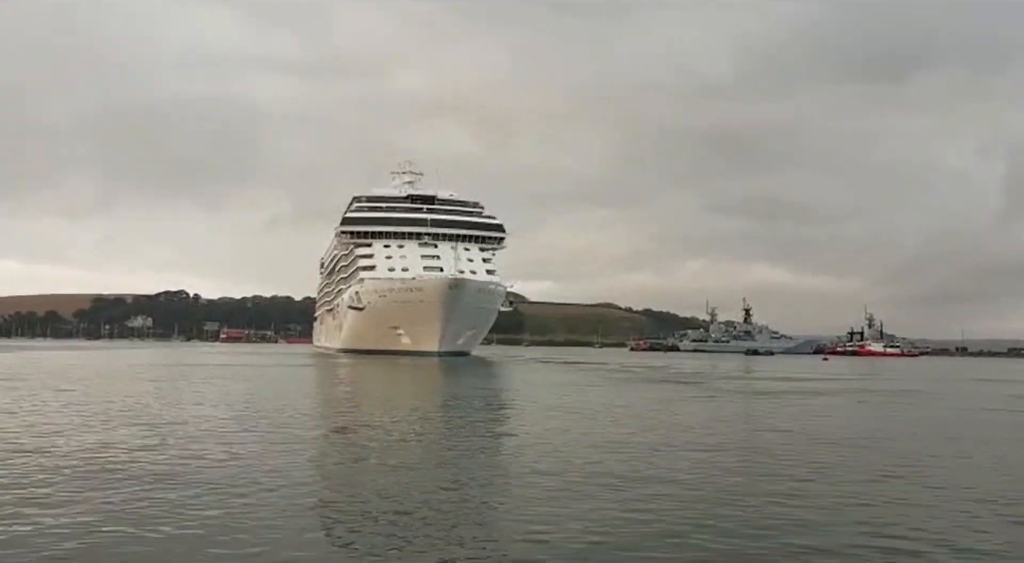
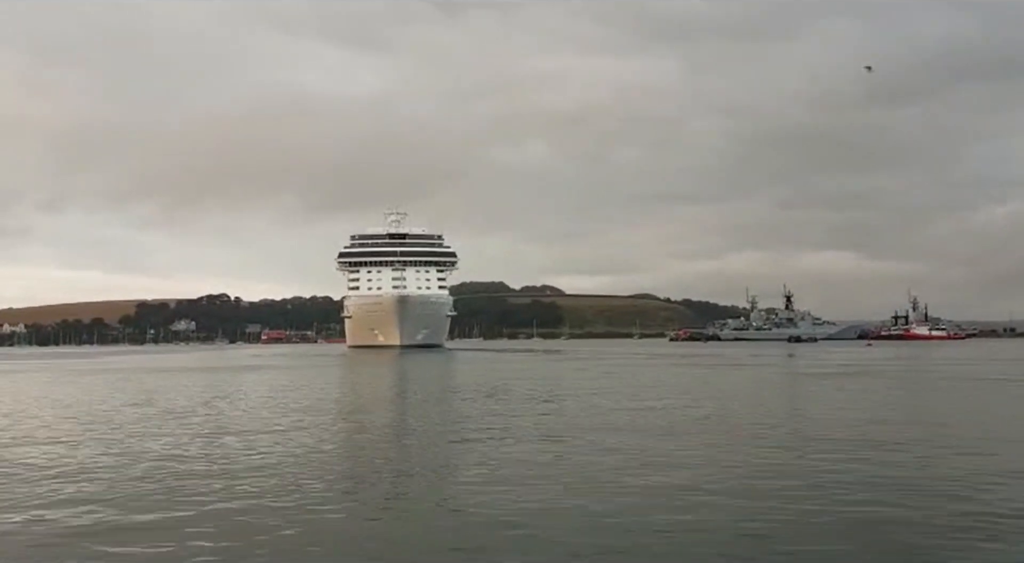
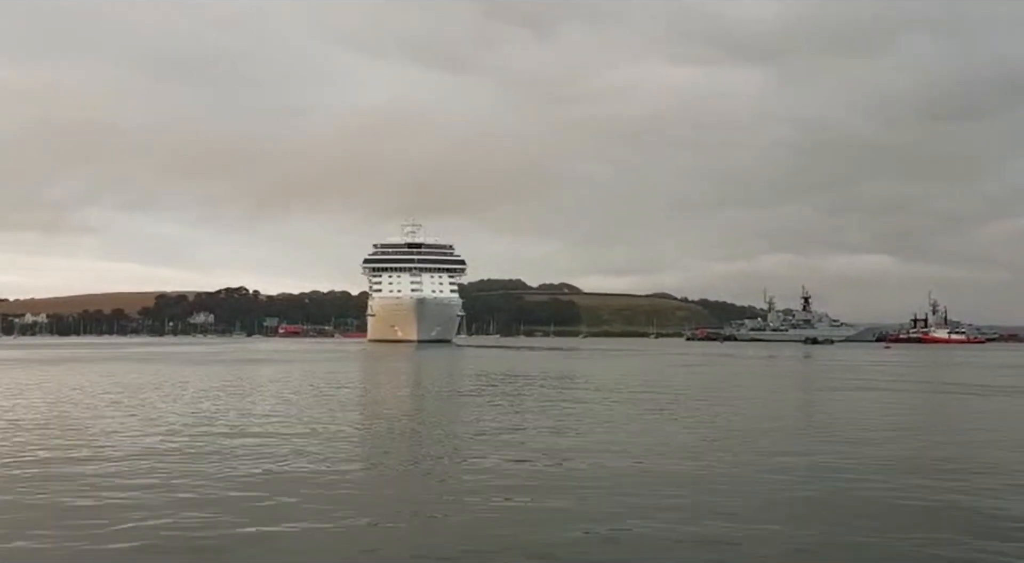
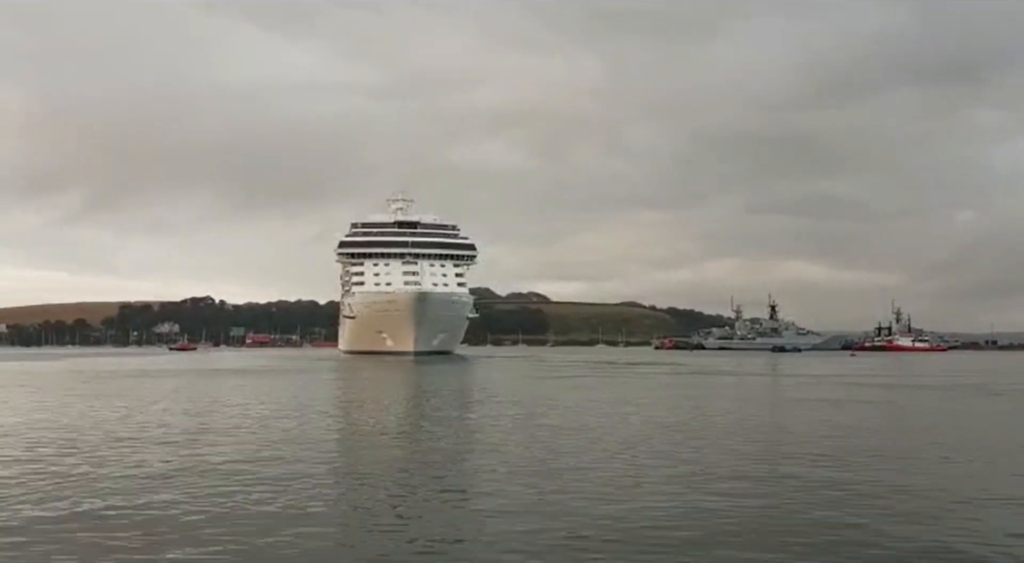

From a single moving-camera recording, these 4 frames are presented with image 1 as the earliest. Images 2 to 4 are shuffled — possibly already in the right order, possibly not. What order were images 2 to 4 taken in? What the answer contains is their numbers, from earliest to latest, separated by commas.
4, 2, 3
